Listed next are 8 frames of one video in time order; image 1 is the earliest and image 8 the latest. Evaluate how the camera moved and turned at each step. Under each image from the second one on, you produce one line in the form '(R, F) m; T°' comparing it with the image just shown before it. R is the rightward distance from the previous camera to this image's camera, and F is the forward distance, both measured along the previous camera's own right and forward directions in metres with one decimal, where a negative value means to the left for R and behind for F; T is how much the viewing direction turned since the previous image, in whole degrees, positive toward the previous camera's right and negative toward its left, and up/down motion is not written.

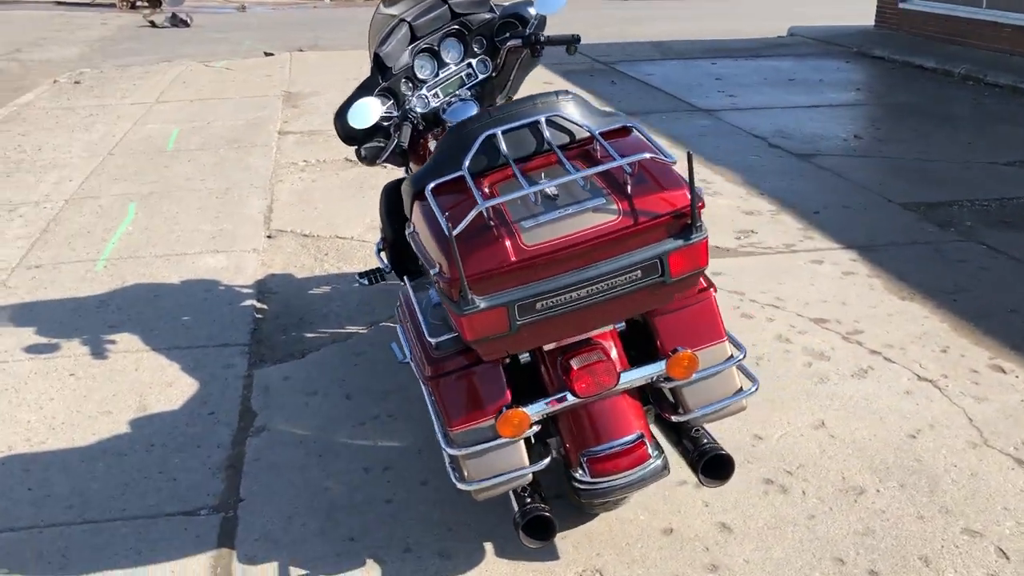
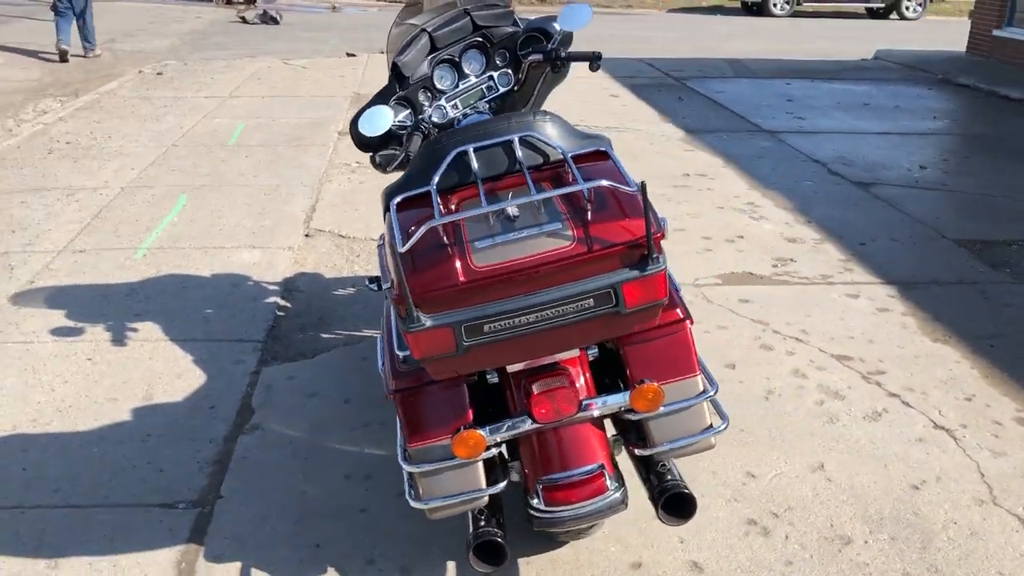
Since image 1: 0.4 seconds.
(+0.3, 0.0) m; -5°
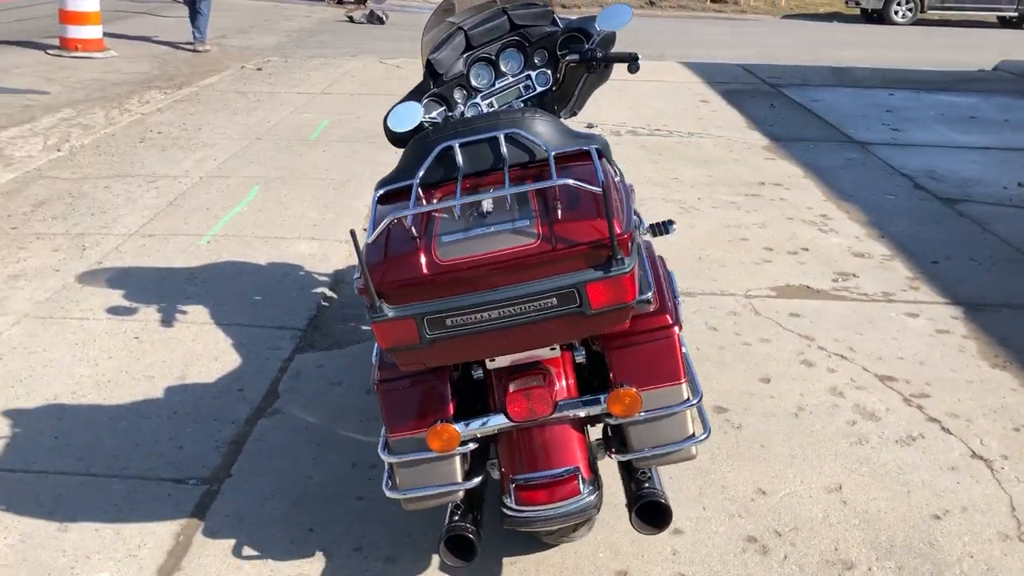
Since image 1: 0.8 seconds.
(+0.4, 0.0) m; -6°
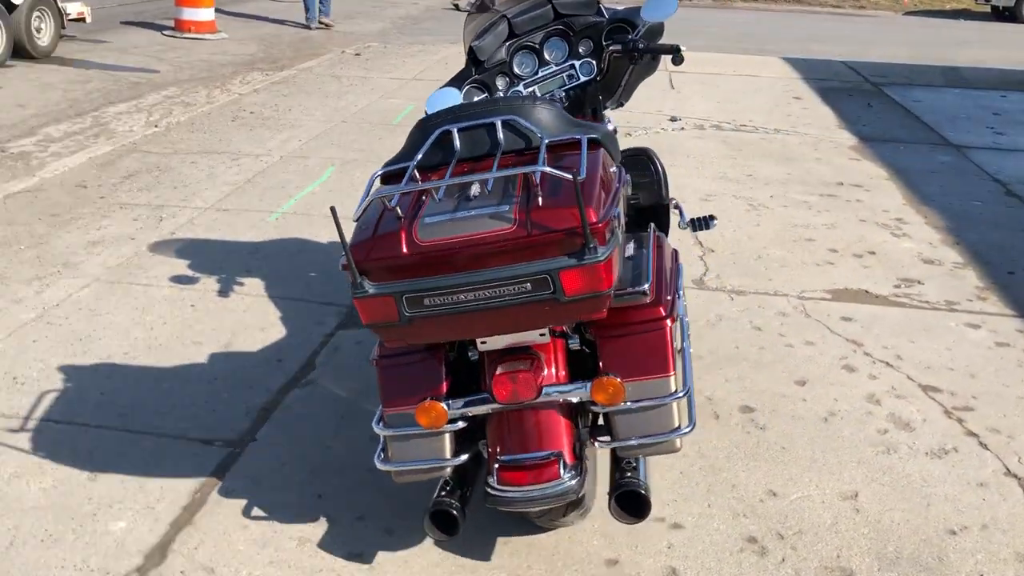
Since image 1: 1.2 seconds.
(+0.3, 0.0) m; -6°
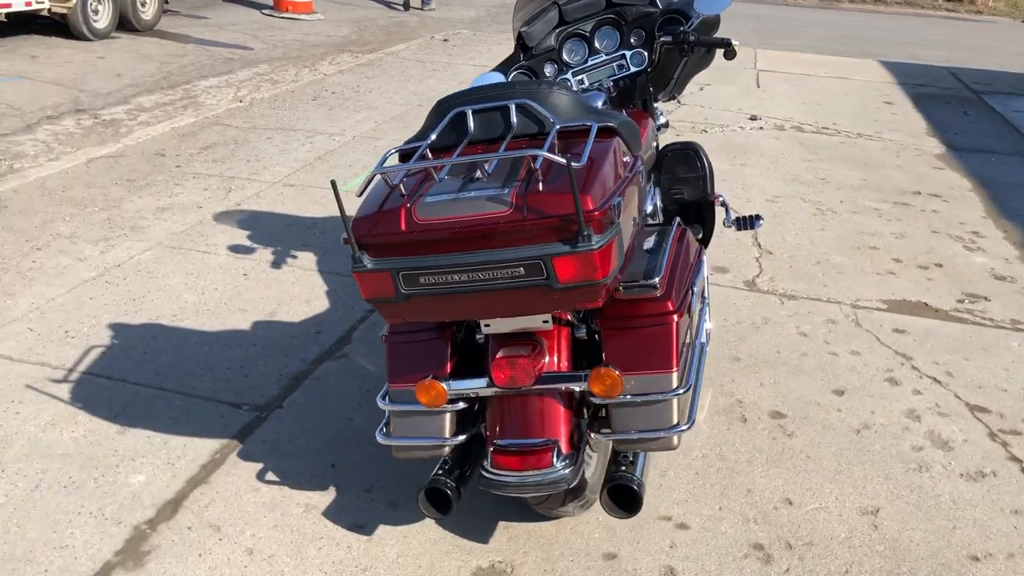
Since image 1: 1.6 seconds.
(+0.2, 0.0) m; -5°
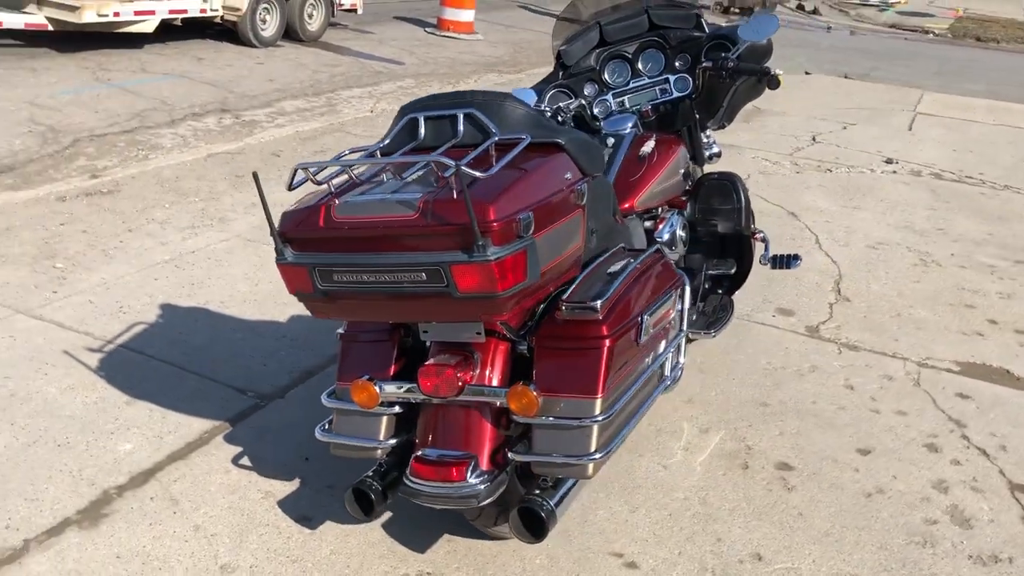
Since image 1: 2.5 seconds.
(+0.7, +0.1) m; -10°
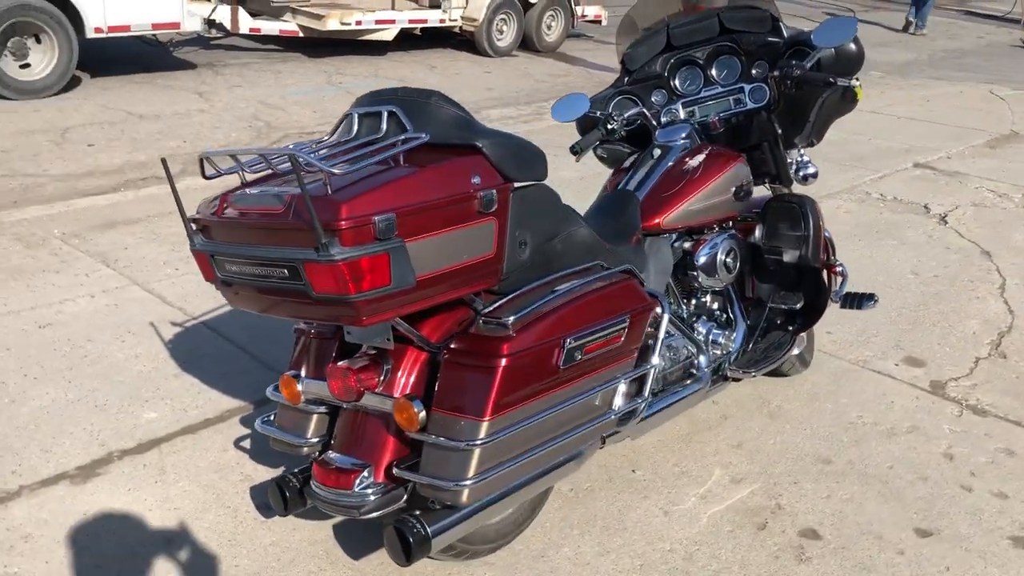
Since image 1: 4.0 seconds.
(+1.0, +0.3) m; -17°
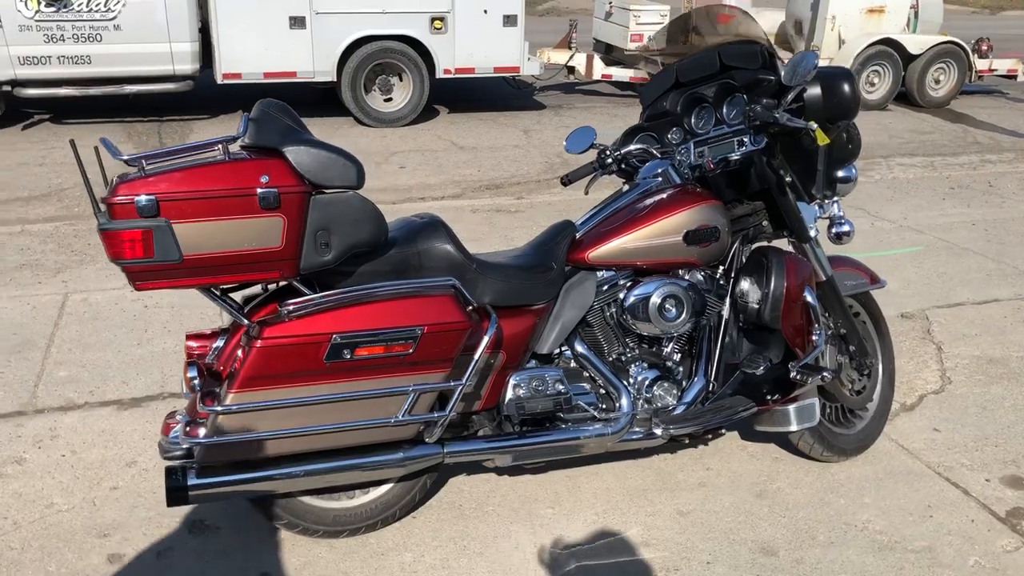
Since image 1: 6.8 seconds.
(+1.9, +0.4) m; -28°
